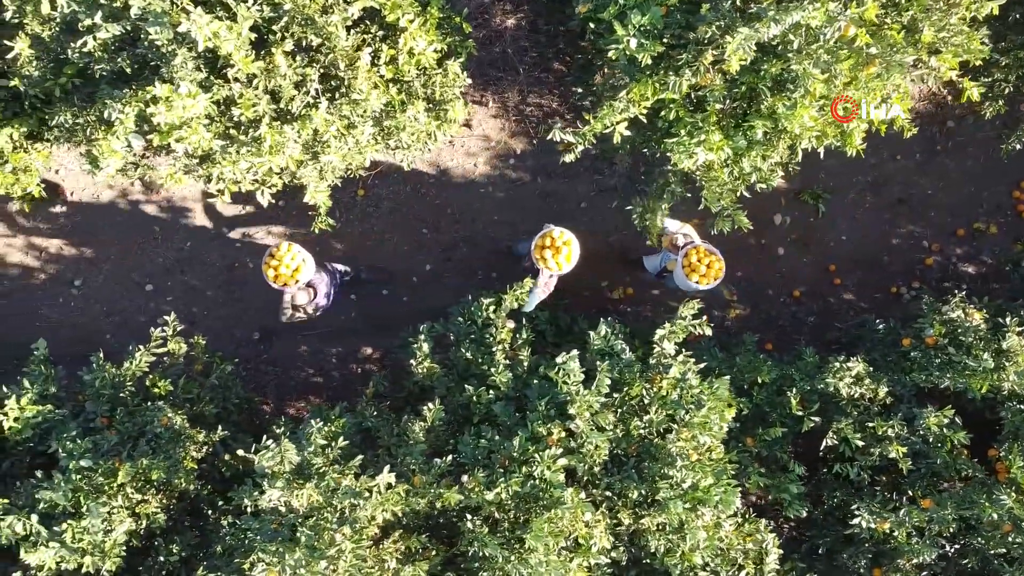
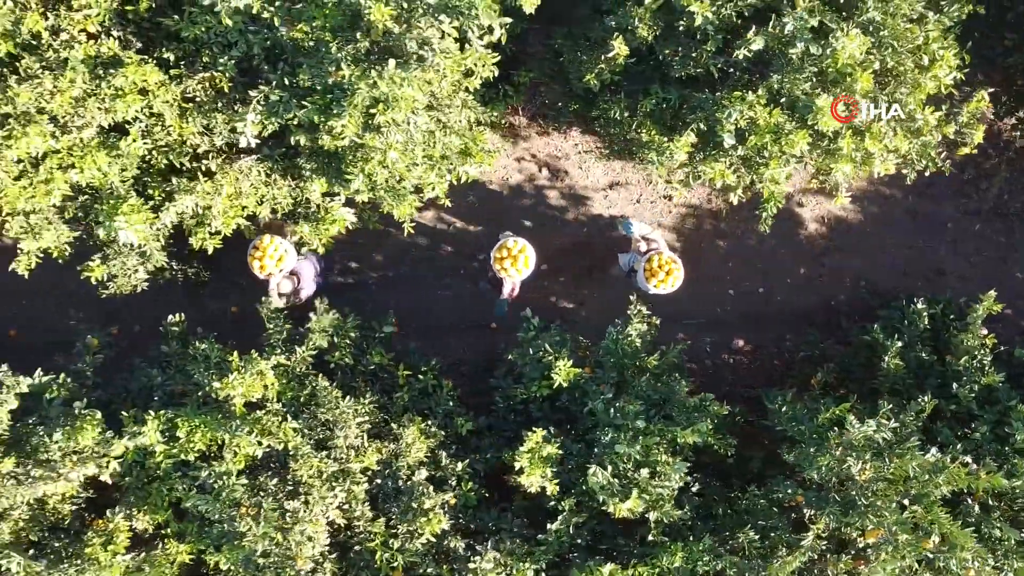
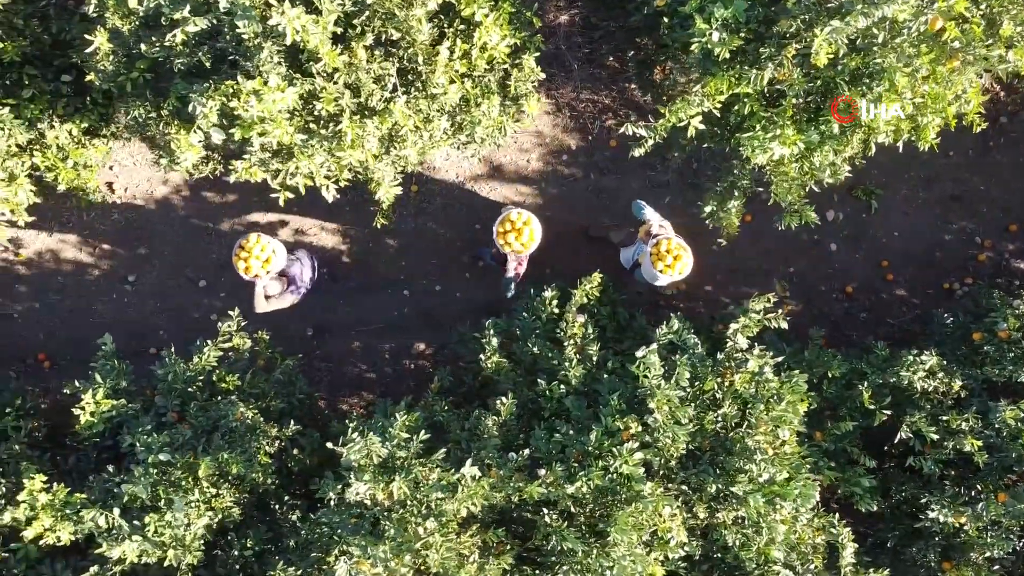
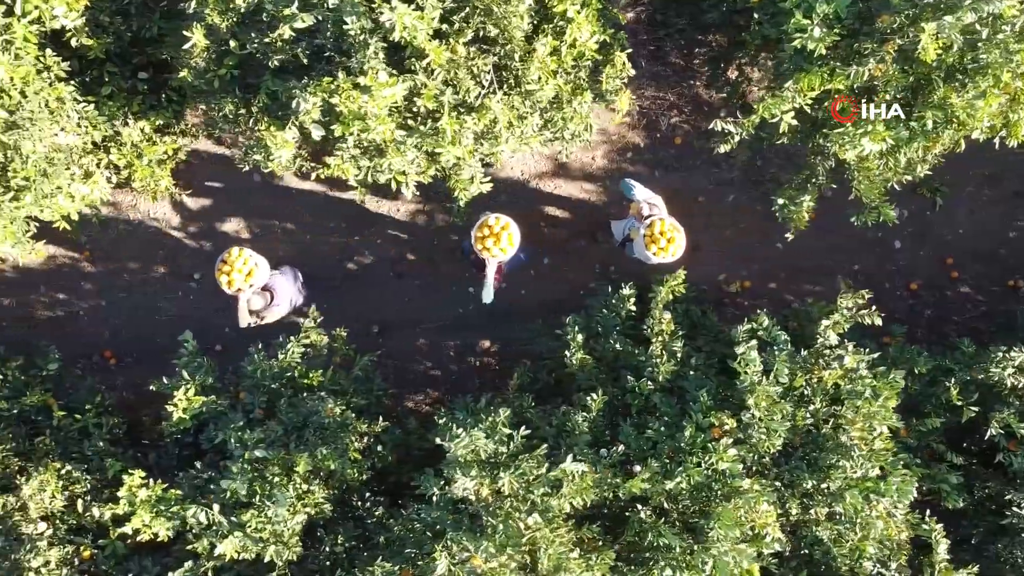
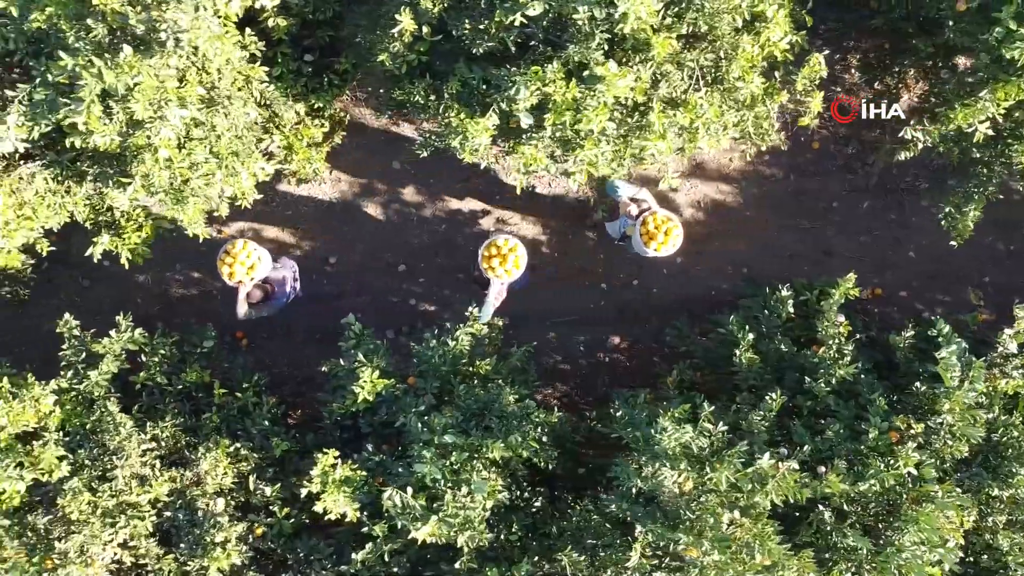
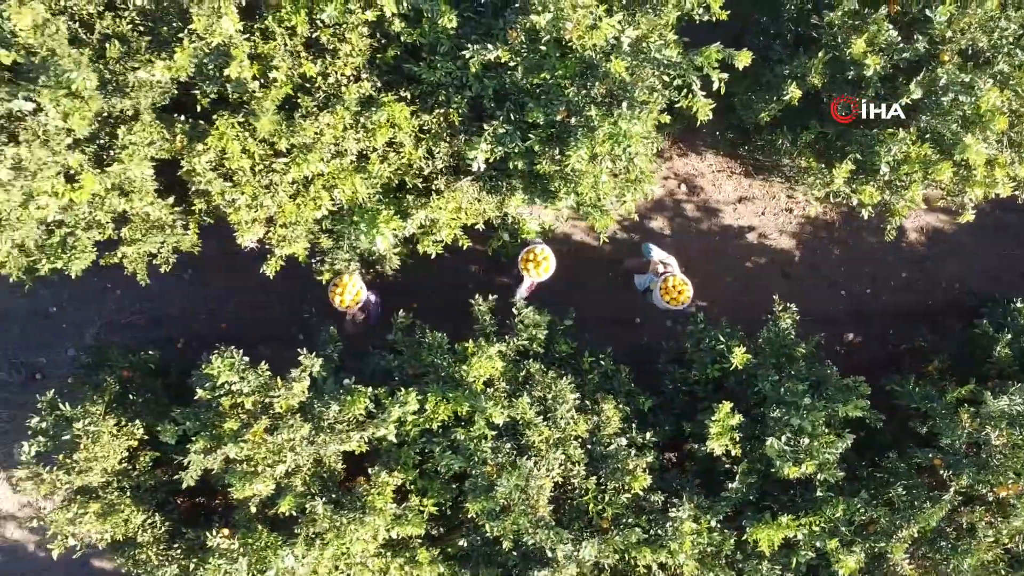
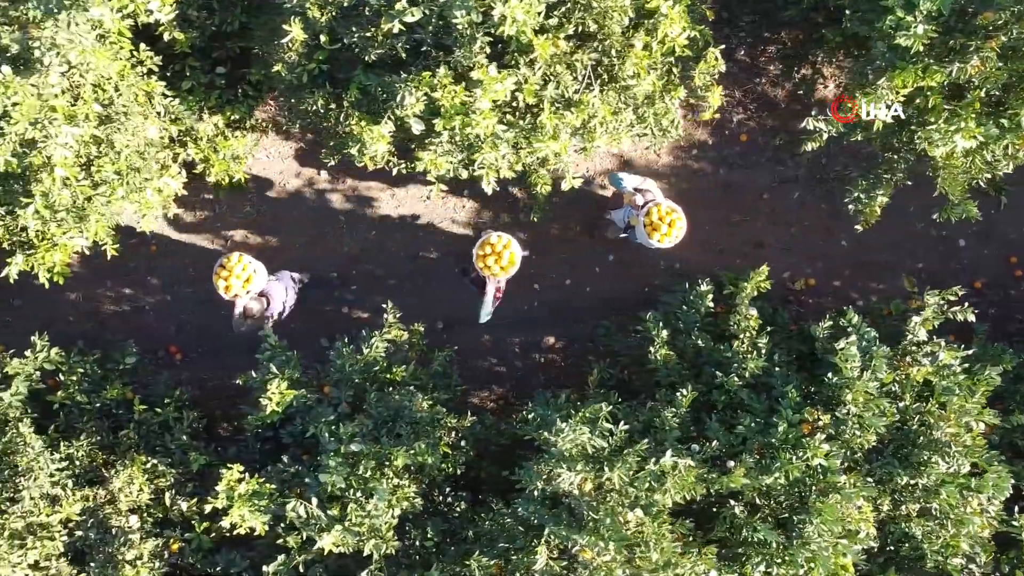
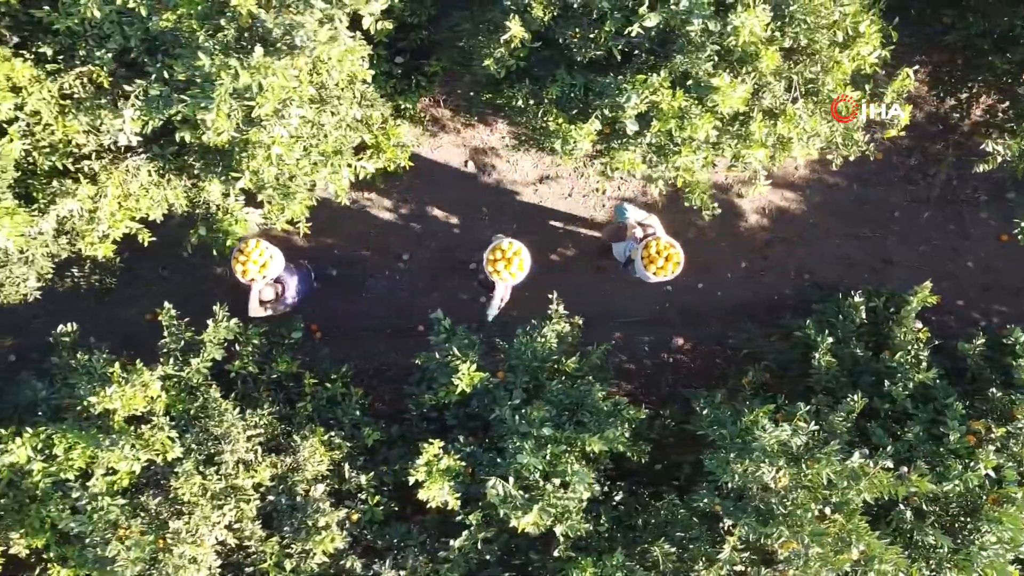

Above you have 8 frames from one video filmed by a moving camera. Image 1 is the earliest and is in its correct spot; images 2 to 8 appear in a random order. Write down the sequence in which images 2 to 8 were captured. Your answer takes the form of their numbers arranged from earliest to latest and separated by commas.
3, 4, 7, 5, 8, 2, 6
